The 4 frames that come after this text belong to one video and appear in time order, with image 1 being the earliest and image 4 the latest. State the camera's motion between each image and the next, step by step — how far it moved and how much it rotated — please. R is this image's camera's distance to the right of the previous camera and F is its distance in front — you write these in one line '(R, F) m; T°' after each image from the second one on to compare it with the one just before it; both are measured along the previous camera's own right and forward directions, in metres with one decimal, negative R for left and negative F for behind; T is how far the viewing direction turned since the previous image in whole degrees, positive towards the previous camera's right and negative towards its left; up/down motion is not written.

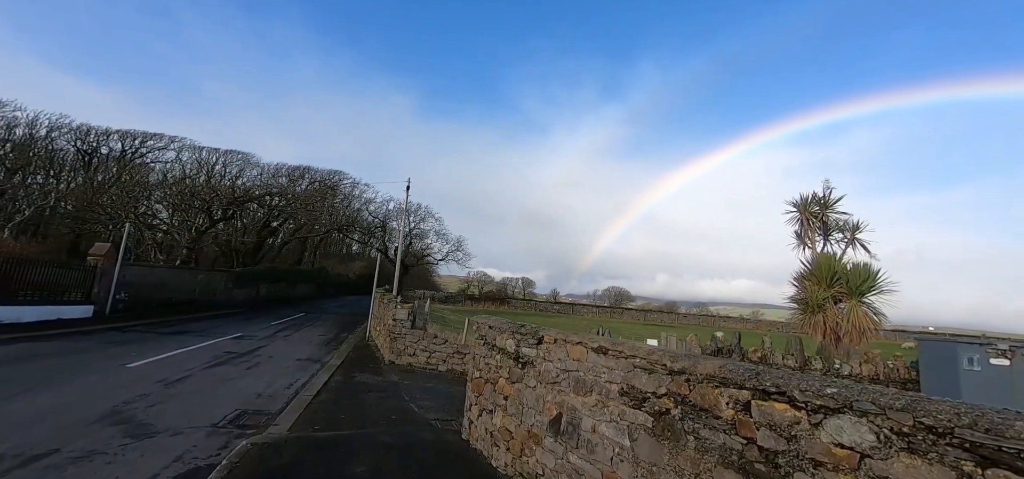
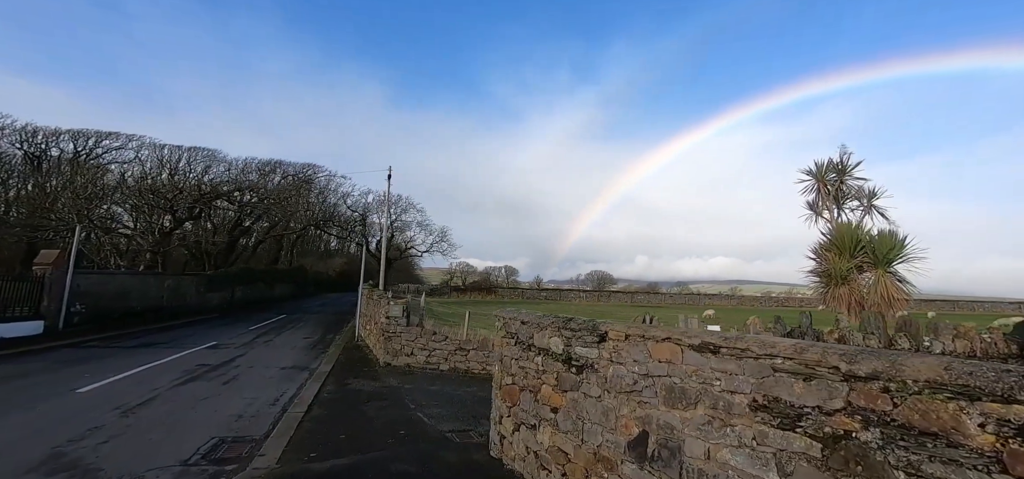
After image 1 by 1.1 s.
(-0.5, +1.0) m; +3°
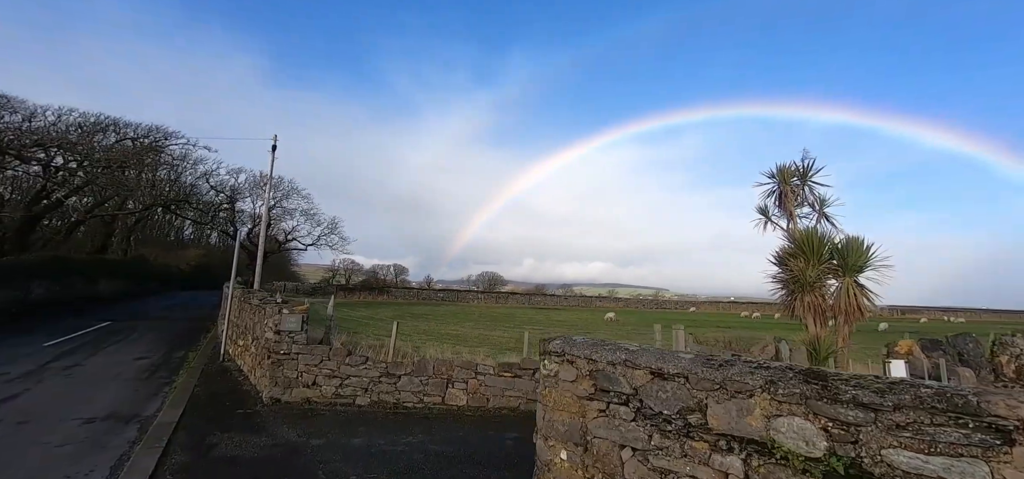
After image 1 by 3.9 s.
(-1.1, +2.5) m; +14°
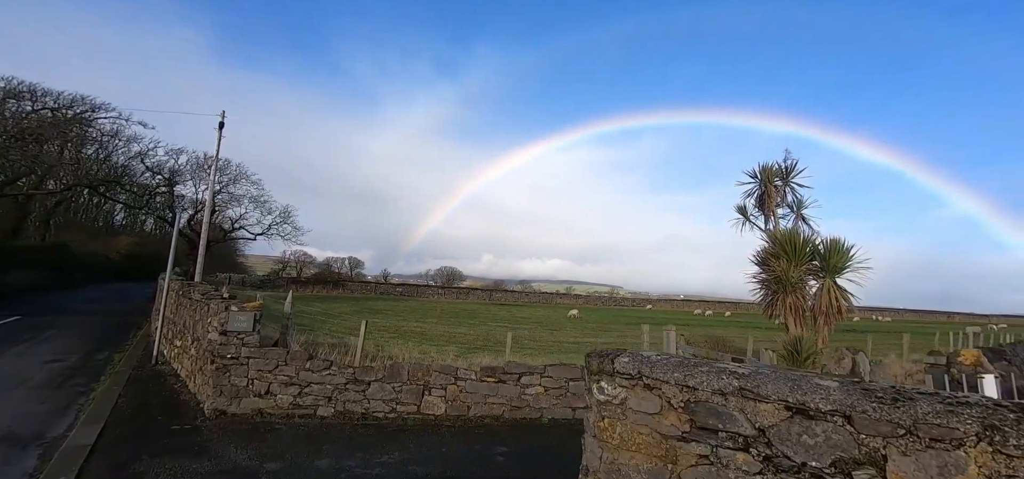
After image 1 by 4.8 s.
(-0.4, +0.7) m; +5°
